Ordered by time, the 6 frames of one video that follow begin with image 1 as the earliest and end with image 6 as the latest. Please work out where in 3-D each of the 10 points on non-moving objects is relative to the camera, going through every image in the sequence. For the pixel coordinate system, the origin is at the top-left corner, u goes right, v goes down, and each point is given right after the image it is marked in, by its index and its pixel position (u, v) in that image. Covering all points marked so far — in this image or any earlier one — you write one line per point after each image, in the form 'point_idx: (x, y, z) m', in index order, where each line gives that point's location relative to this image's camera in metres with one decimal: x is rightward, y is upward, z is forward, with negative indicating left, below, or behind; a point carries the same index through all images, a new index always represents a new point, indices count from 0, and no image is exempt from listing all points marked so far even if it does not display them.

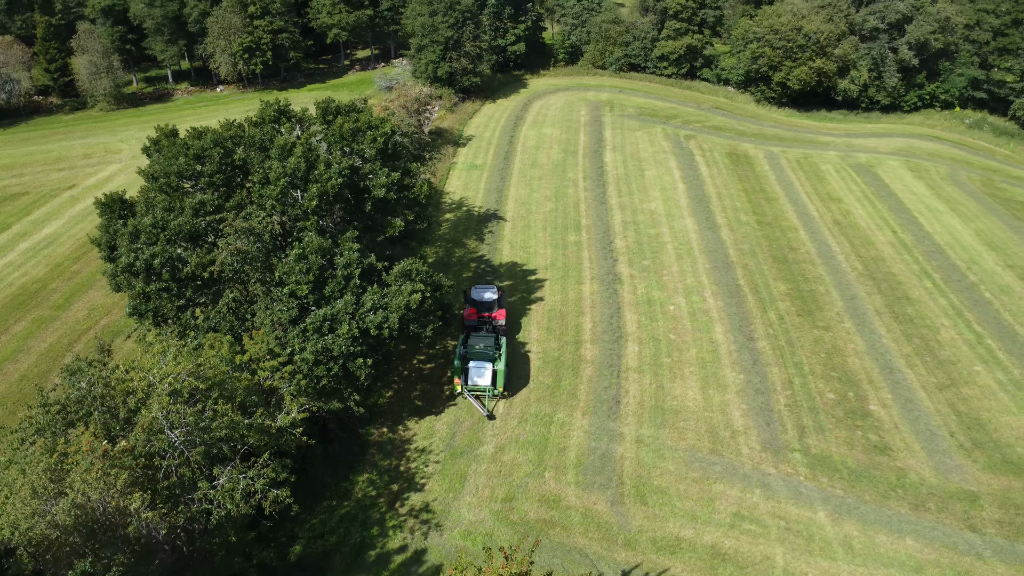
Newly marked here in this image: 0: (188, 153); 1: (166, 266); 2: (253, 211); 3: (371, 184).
0: (-7.4, +3.0, +18.3) m
1: (-7.3, +0.5, +17.1) m
2: (-5.7, +1.7, +17.9) m
3: (-3.3, +2.5, +19.0) m
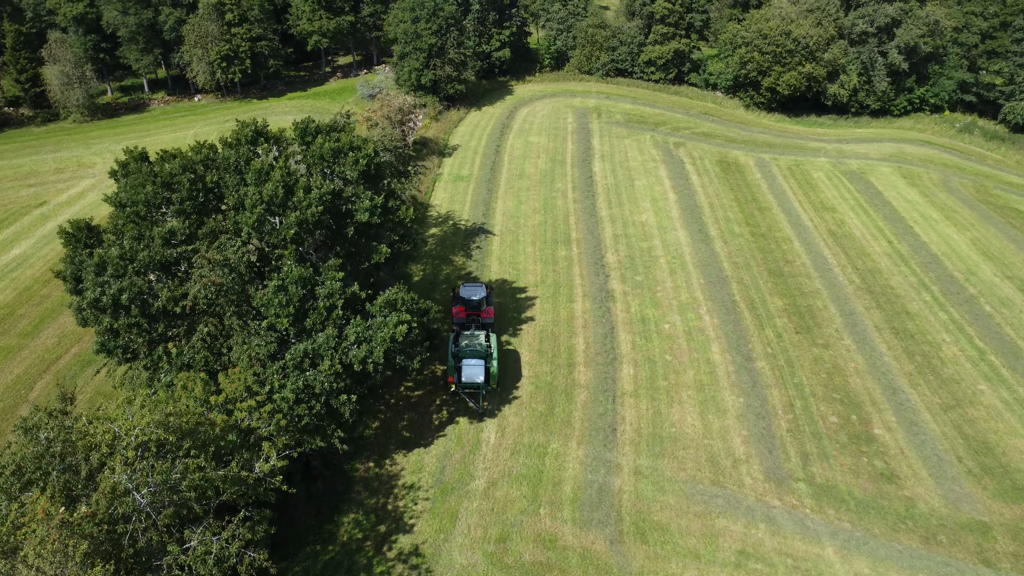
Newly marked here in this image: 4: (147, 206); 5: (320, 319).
0: (-7.6, +2.3, +17.2) m
1: (-7.5, -0.2, +16.1) m
2: (-5.9, +1.0, +16.9) m
3: (-3.5, +1.8, +18.1) m
4: (-7.6, +1.7, +16.9) m
5: (-4.0, -0.6, +16.8) m
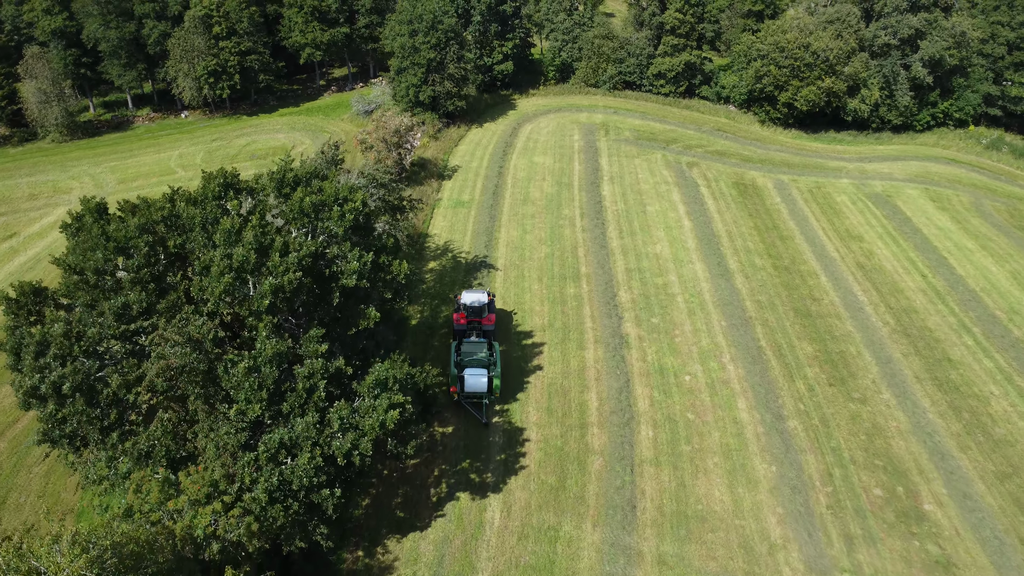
0: (-7.4, +0.9, +15.0) m
1: (-7.3, -1.7, +13.8) m
2: (-5.8, -0.4, +14.6) m
3: (-3.3, +0.4, +15.8) m
4: (-7.5, +0.3, +14.7) m
5: (-3.8, -2.1, +14.5) m
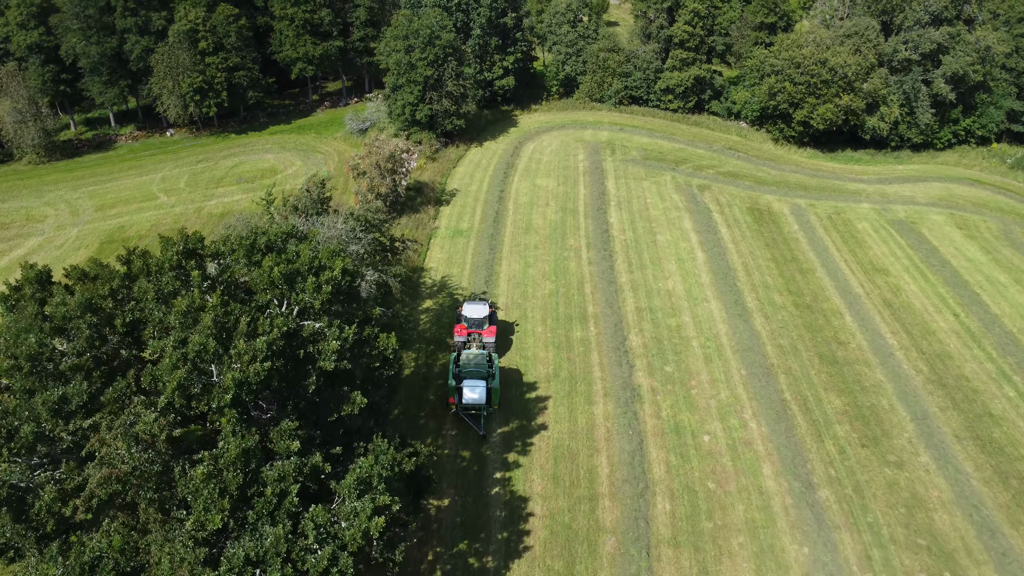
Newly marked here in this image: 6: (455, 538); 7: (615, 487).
0: (-7.4, -0.5, +12.9) m
1: (-7.3, -3.0, +11.8) m
2: (-5.7, -1.8, +12.6) m
3: (-3.3, -1.0, +13.8) m
4: (-7.4, -1.1, +12.6) m
5: (-3.8, -3.4, +12.5) m
6: (-1.3, -5.6, +18.3) m
7: (+2.5, -4.8, +19.8) m
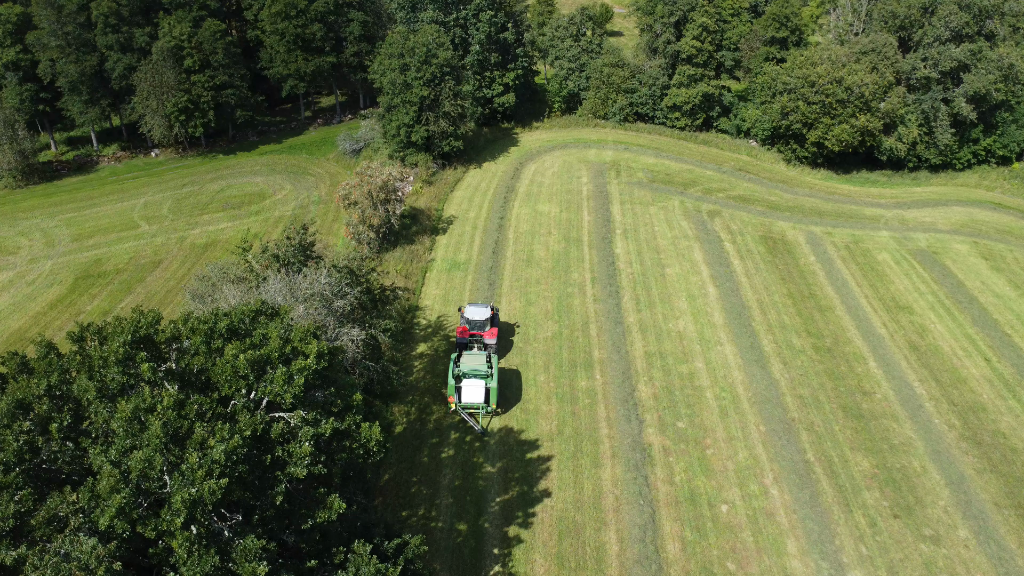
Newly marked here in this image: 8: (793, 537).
0: (-7.4, -1.9, +11.1) m
1: (-7.3, -4.4, +10.0) m
2: (-5.7, -3.1, +10.8) m
3: (-3.3, -2.4, +11.9) m
4: (-7.4, -2.4, +10.8) m
5: (-3.8, -4.8, +10.7) m
6: (-1.3, -7.0, +16.5) m
7: (+2.5, -6.2, +18.0) m
8: (+6.5, -5.8, +18.9) m
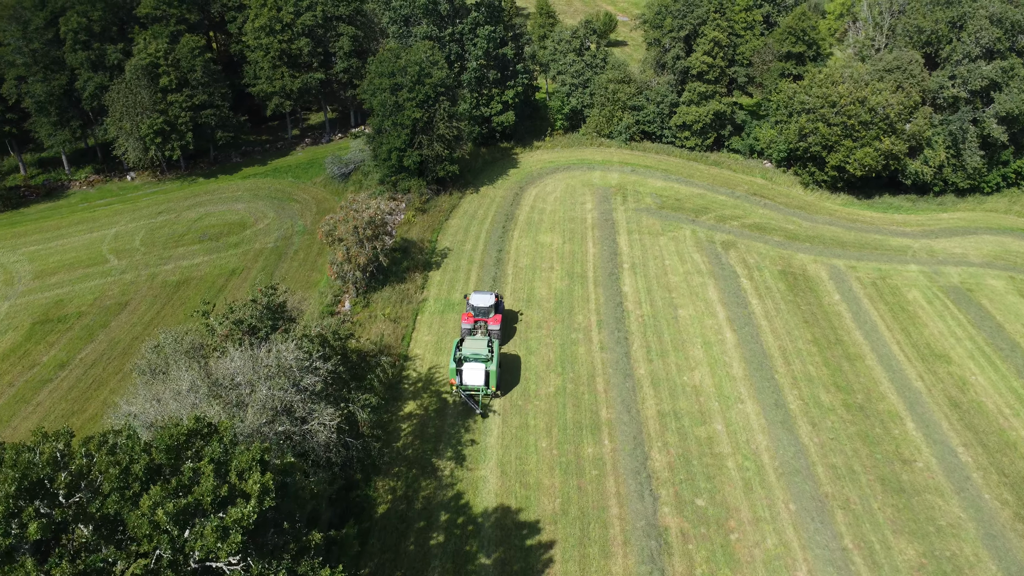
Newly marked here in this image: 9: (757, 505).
0: (-7.4, -3.3, +8.6) m
1: (-7.3, -5.9, +7.5) m
2: (-5.8, -4.6, +8.3) m
3: (-3.3, -3.8, +9.4) m
4: (-7.5, -3.9, +8.3) m
5: (-3.8, -6.3, +8.2) m
6: (-1.3, -8.4, +13.9) m
7: (+2.5, -7.7, +15.4) m
8: (+6.5, -7.3, +16.4) m
9: (+6.0, -5.3, +19.9) m
